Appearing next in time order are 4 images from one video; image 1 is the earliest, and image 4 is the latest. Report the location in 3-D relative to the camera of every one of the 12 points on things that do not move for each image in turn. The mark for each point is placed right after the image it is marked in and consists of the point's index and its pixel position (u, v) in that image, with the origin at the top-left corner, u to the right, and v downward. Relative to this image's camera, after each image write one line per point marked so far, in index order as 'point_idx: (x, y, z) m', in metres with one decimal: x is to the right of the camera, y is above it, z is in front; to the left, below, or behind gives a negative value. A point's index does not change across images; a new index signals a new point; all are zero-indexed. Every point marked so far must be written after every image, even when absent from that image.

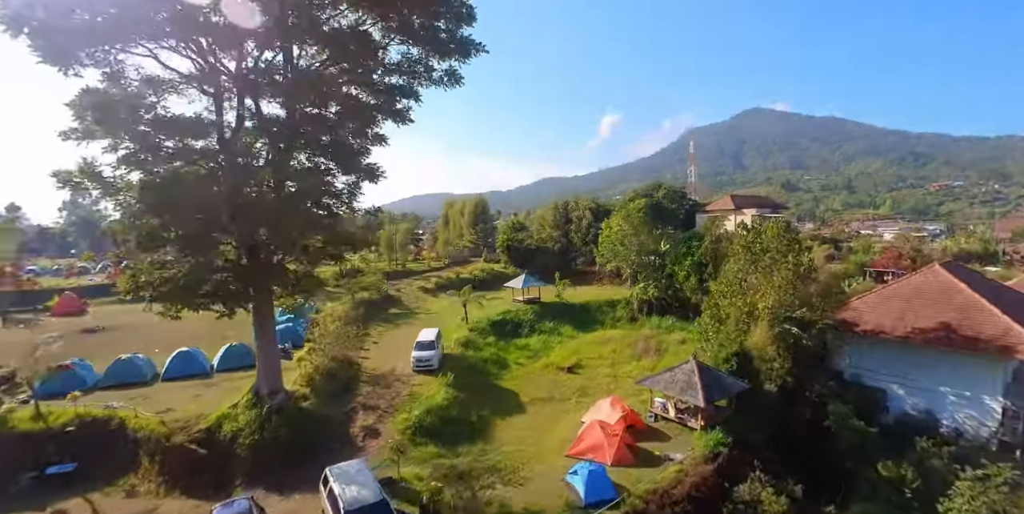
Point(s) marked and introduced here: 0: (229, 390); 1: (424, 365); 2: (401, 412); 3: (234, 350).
0: (-10.0, -4.3, +15.8) m
1: (-3.7, -4.4, +18.9) m
2: (-4.2, -5.3, +15.6) m
3: (-10.6, -3.5, +17.5) m
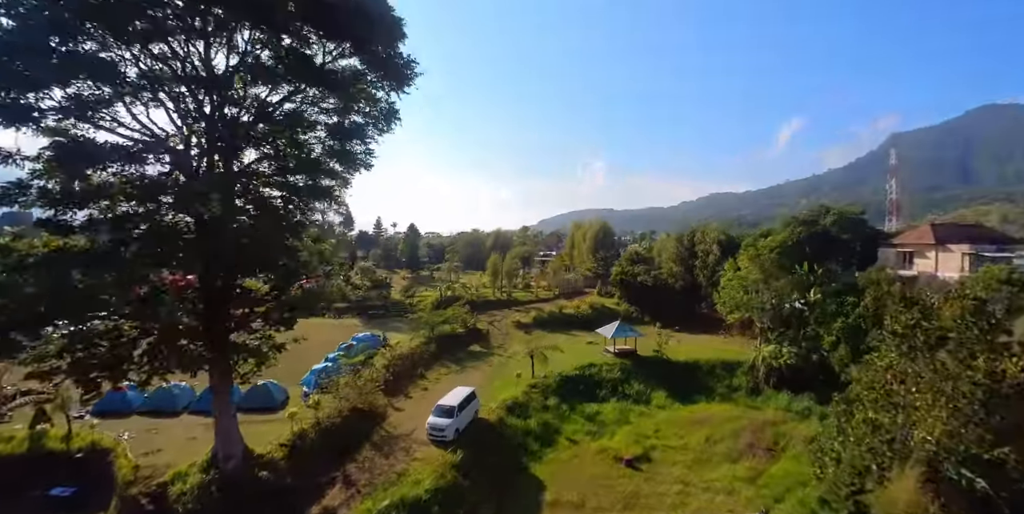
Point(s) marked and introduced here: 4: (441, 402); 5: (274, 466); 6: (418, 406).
0: (-9.7, -5.8, +15.6) m
1: (-2.7, -6.2, +16.3) m
2: (-4.3, -6.9, +13.4) m
3: (-9.6, -5.1, +17.5) m
4: (-2.6, -5.3, +17.1) m
5: (-7.4, -6.1, +13.7) m
6: (-4.2, -6.3, +19.8) m
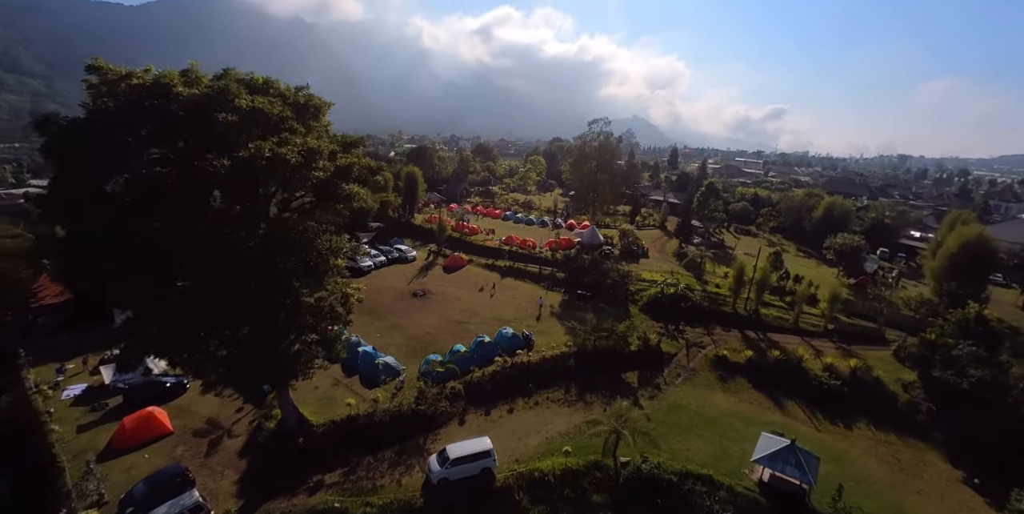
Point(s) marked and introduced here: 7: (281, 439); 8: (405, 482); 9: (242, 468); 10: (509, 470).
0: (-8.3, -6.3, +21.7) m
1: (-3.1, -8.3, +17.5) m
2: (-6.3, -8.8, +16.8) m
3: (-6.9, -5.4, +22.8) m
4: (-2.4, -7.3, +17.8) m
5: (-8.2, -7.4, +18.9) m
6: (-1.6, -7.7, +21.0) m
7: (-9.5, -7.4, +18.7) m
8: (-4.0, -8.7, +17.5) m
9: (-10.9, -8.5, +18.4) m
10: (0.0, -8.4, +18.1) m
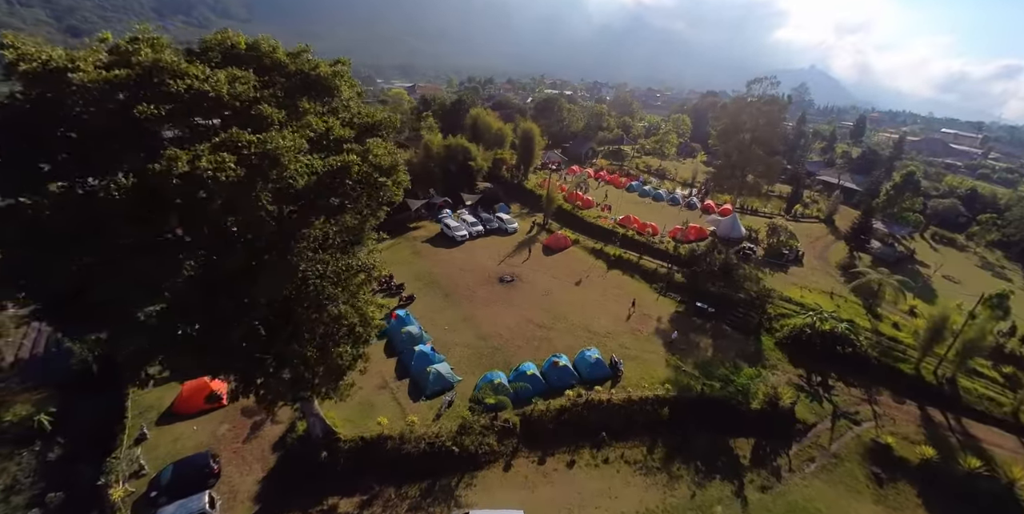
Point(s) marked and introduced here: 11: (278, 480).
0: (-5.6, -5.8, +19.6) m
1: (-2.0, -8.9, +14.4) m
2: (-5.4, -9.1, +14.7) m
3: (-3.8, -5.1, +20.1) m
4: (-1.1, -8.1, +14.4) m
5: (-6.4, -7.2, +17.0) m
6: (+0.4, -8.3, +17.3) m
7: (-7.7, -7.1, +17.2) m
8: (-3.0, -9.2, +14.7) m
9: (-9.3, -7.9, +17.4) m
10: (+1.1, -9.5, +14.2) m
11: (-8.5, -8.1, +16.8) m
